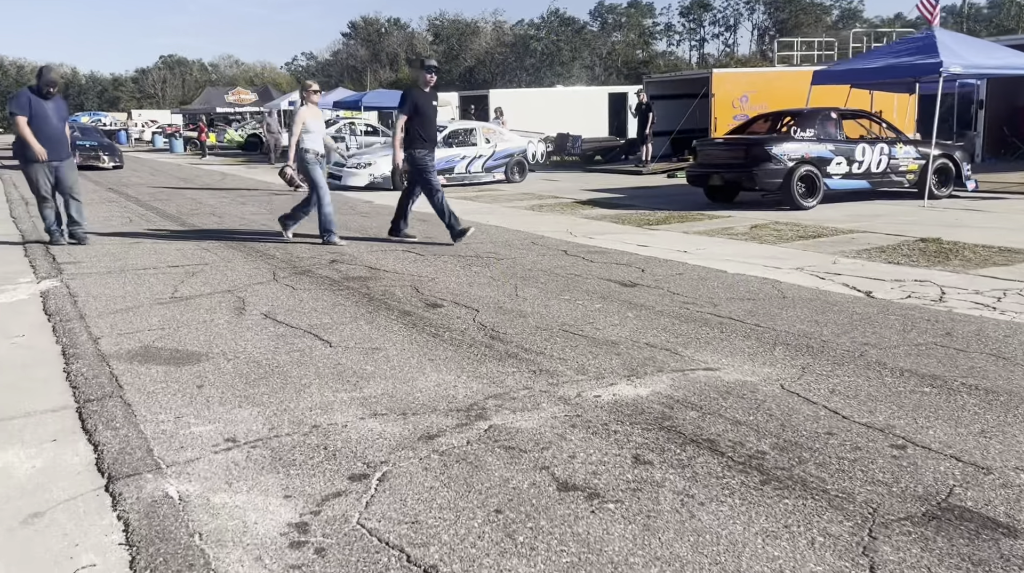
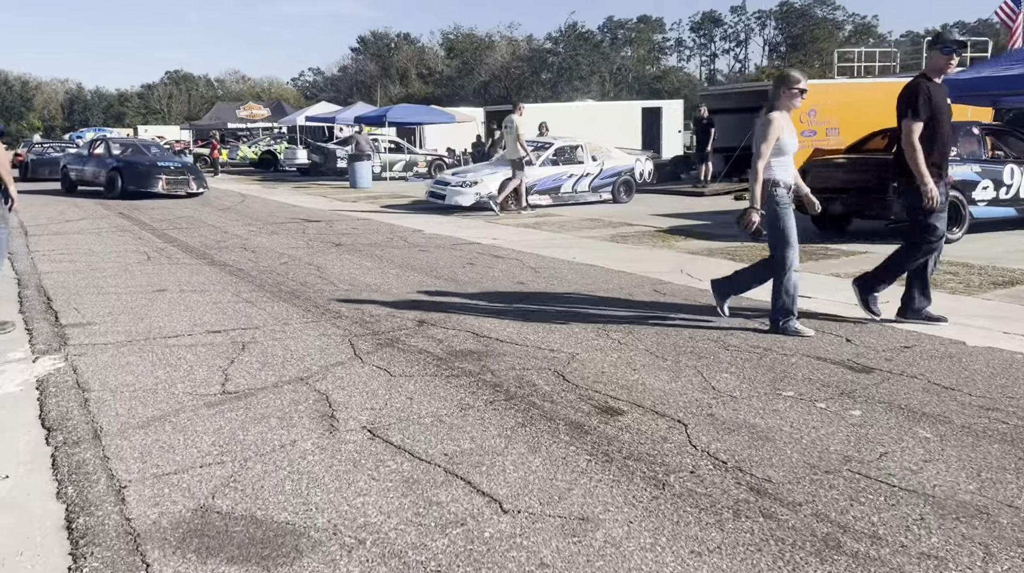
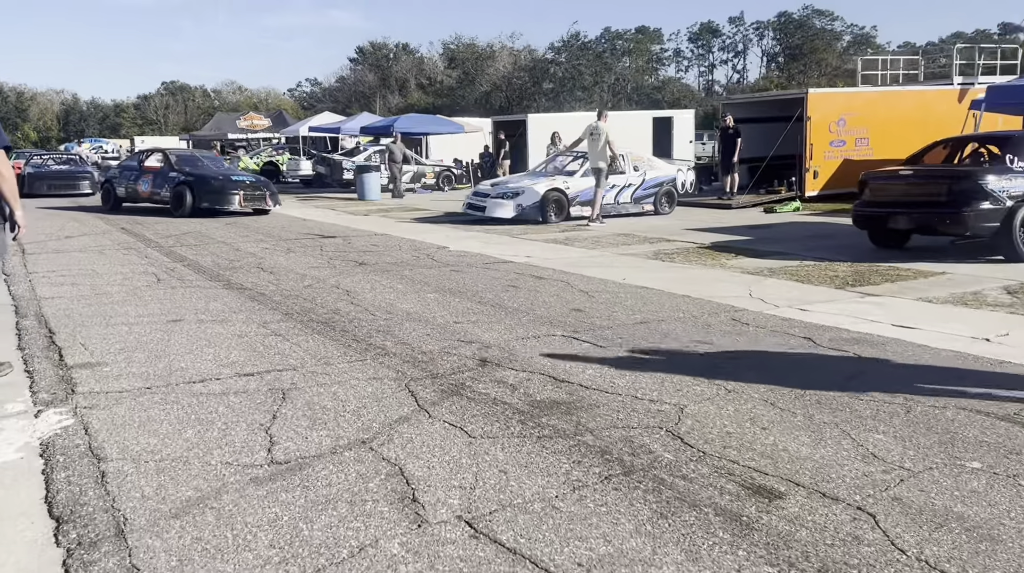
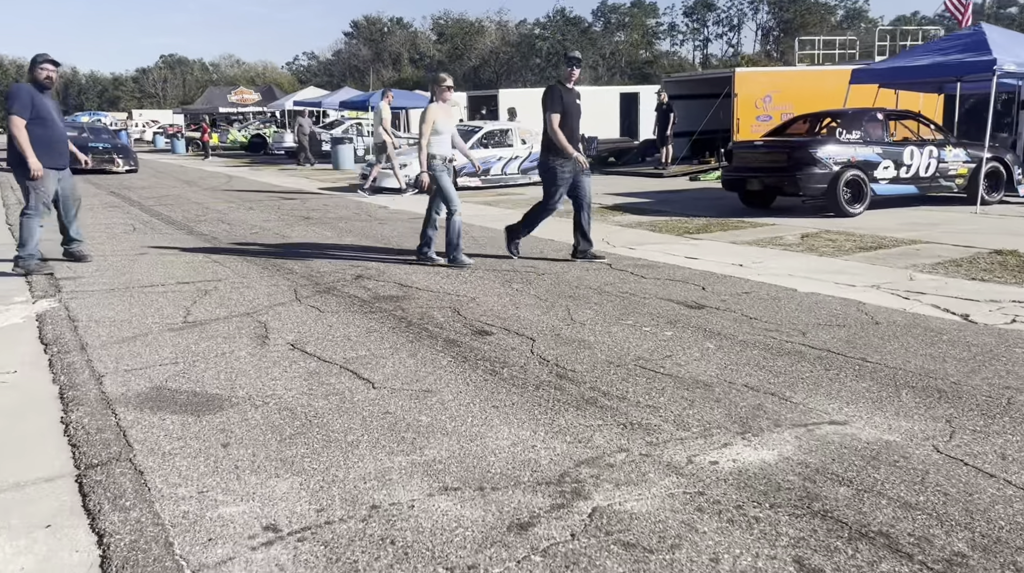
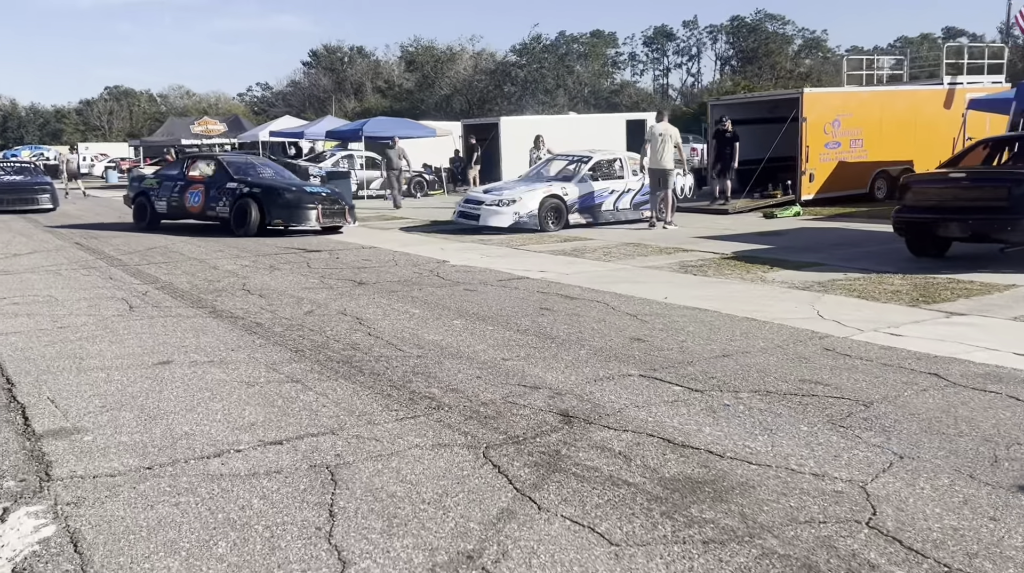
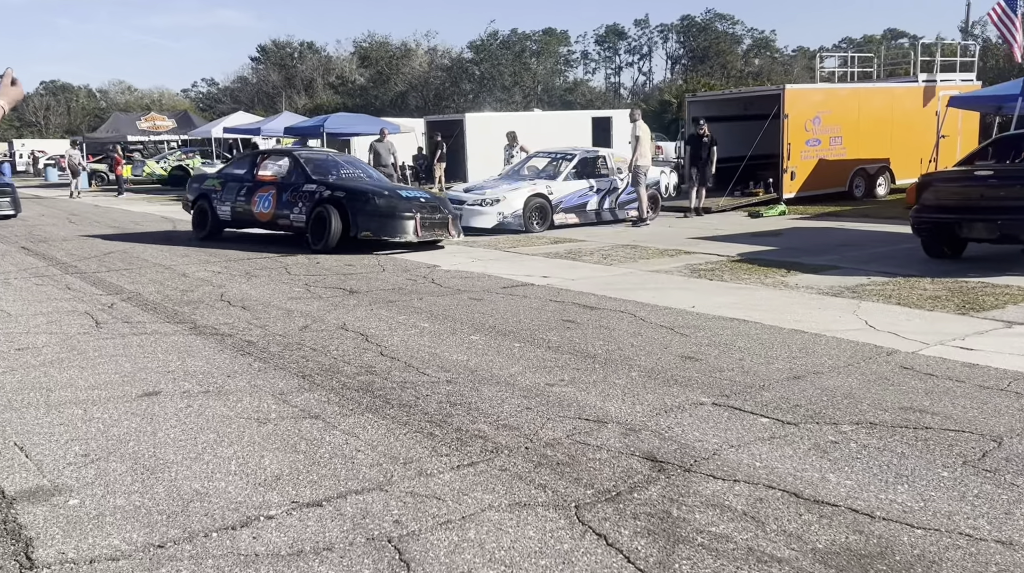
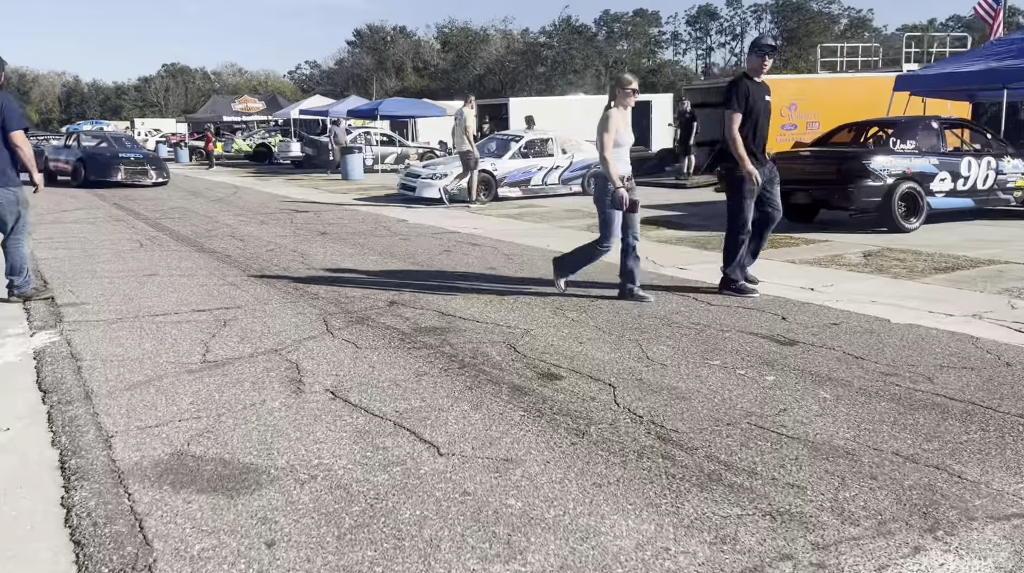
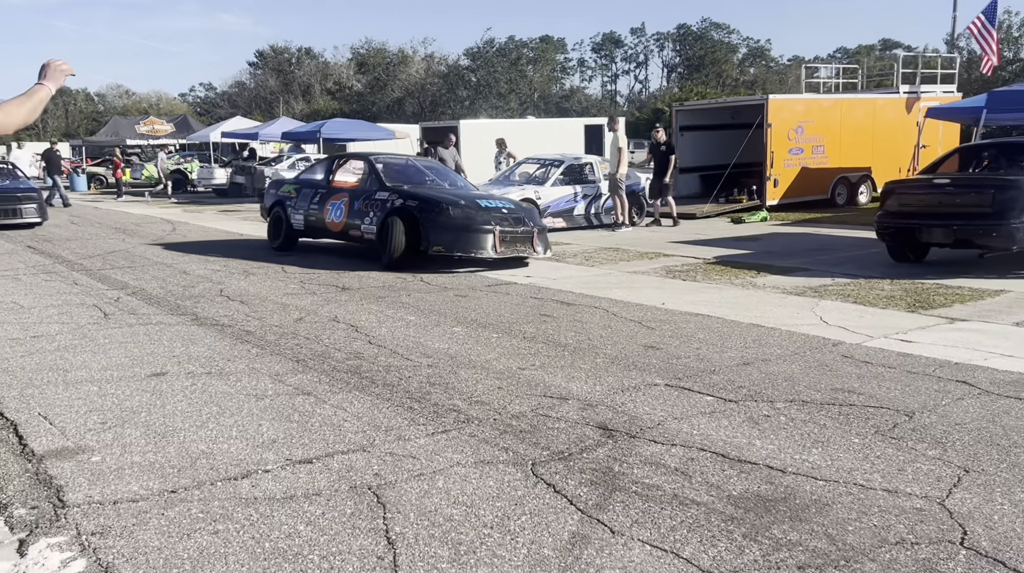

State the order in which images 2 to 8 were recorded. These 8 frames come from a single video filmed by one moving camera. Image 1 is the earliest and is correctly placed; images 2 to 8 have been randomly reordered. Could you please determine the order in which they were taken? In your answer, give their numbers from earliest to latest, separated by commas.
4, 7, 2, 3, 5, 6, 8
